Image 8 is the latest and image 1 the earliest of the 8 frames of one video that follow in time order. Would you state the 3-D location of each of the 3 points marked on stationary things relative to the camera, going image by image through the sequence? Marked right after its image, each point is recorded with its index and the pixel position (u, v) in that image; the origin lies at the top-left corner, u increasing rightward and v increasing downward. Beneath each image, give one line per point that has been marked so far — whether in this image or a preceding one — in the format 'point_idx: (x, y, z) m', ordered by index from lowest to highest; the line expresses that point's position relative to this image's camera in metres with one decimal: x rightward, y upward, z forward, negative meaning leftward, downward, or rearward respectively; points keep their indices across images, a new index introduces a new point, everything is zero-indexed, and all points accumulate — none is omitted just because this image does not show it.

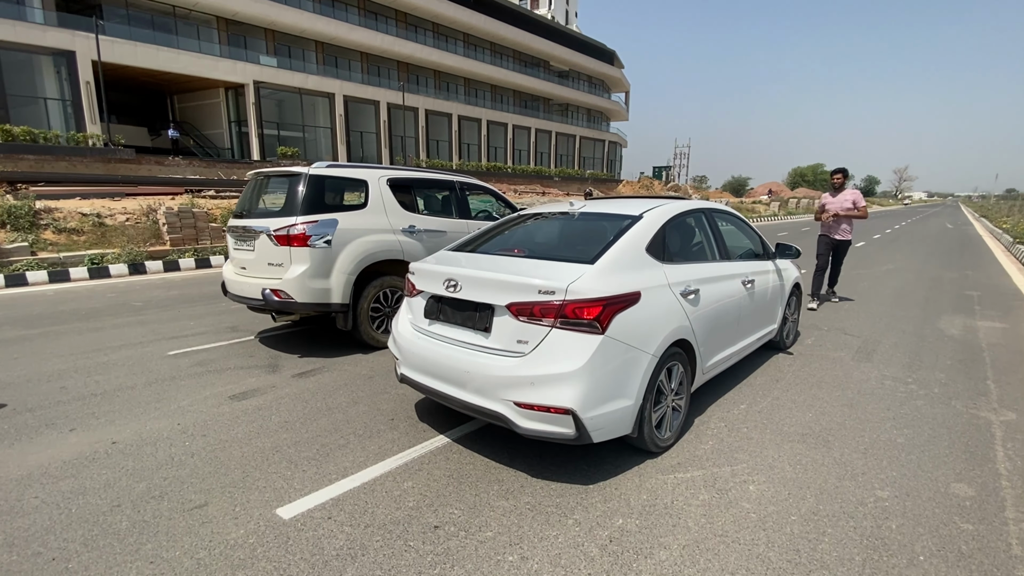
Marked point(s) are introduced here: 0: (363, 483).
0: (-0.9, -1.2, +2.9) m
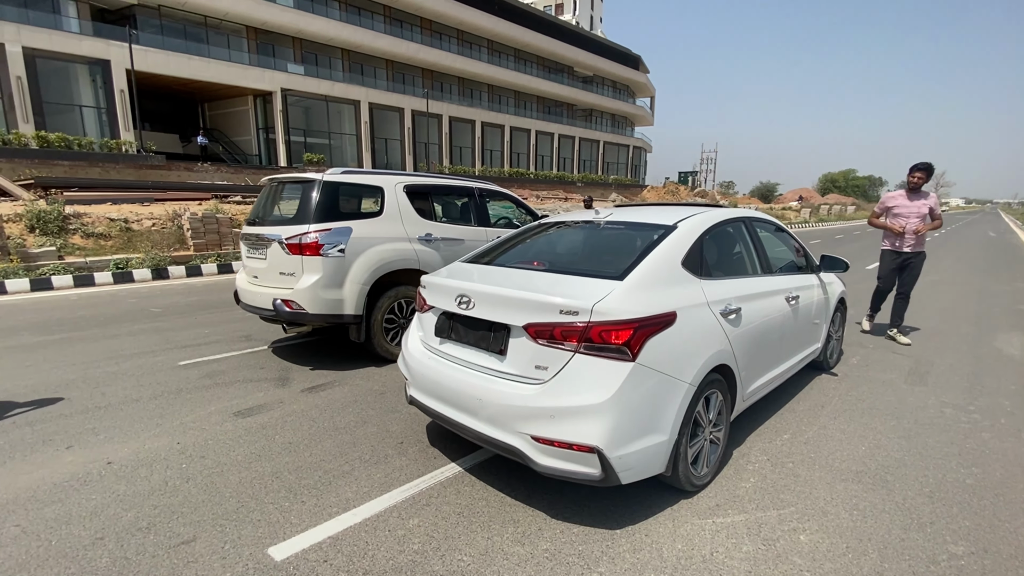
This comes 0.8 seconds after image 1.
0: (-0.8, -1.3, +2.6) m
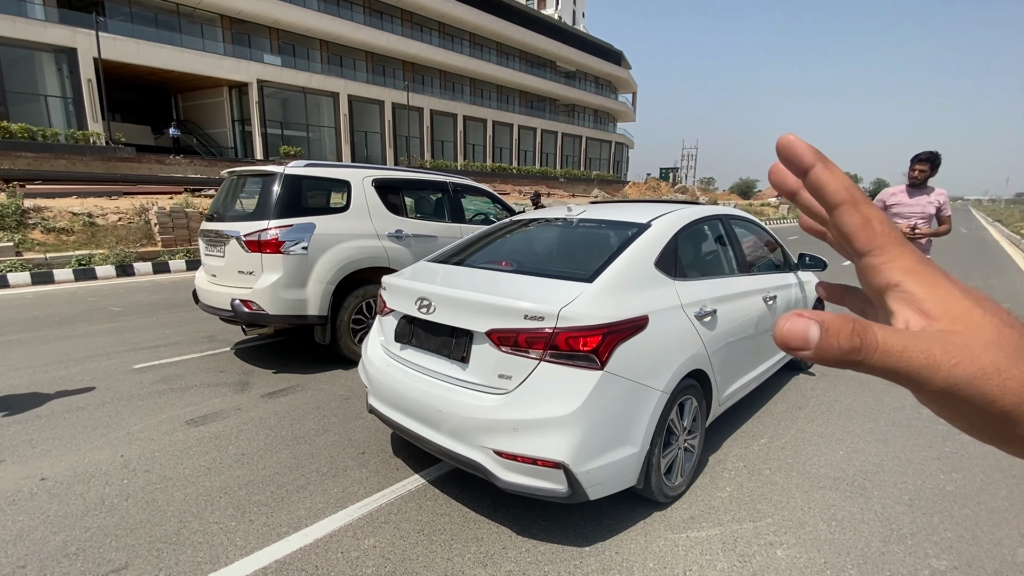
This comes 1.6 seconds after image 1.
0: (-1.0, -1.3, +2.5) m
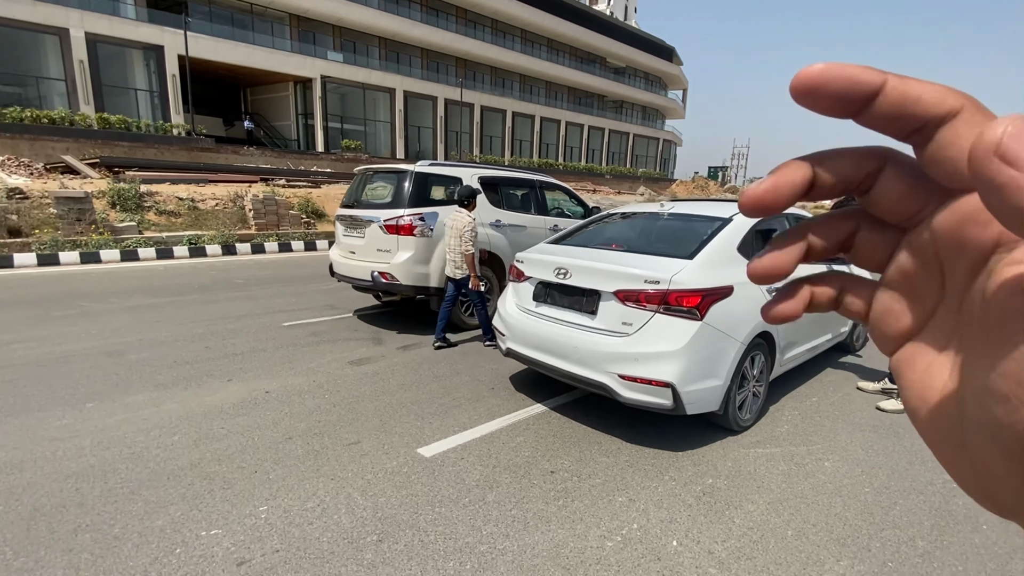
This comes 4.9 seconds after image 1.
0: (-0.2, -1.0, +3.4) m
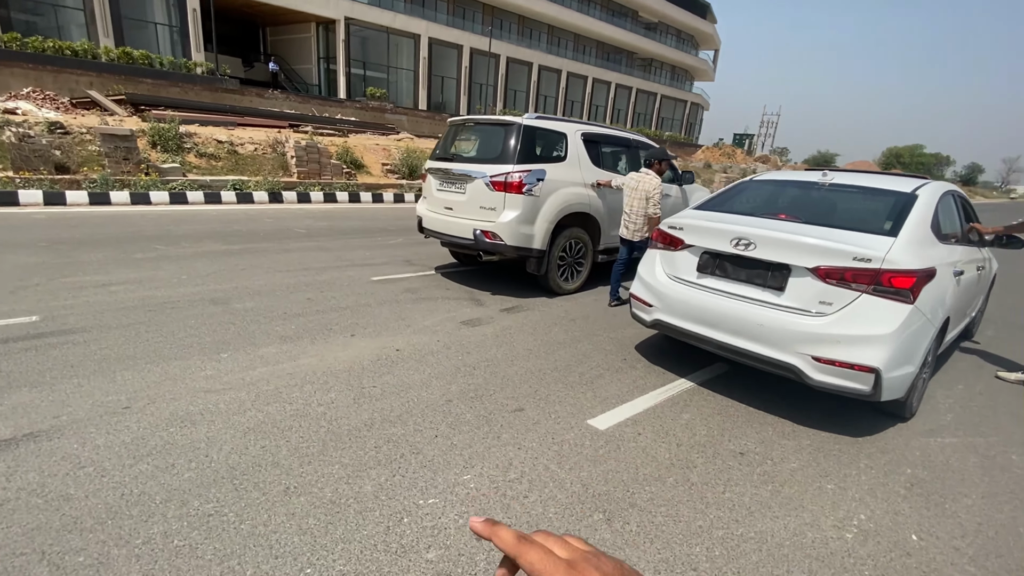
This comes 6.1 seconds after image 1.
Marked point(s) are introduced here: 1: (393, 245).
0: (+0.9, -0.8, +3.3) m
1: (-2.0, +0.7, +8.0) m
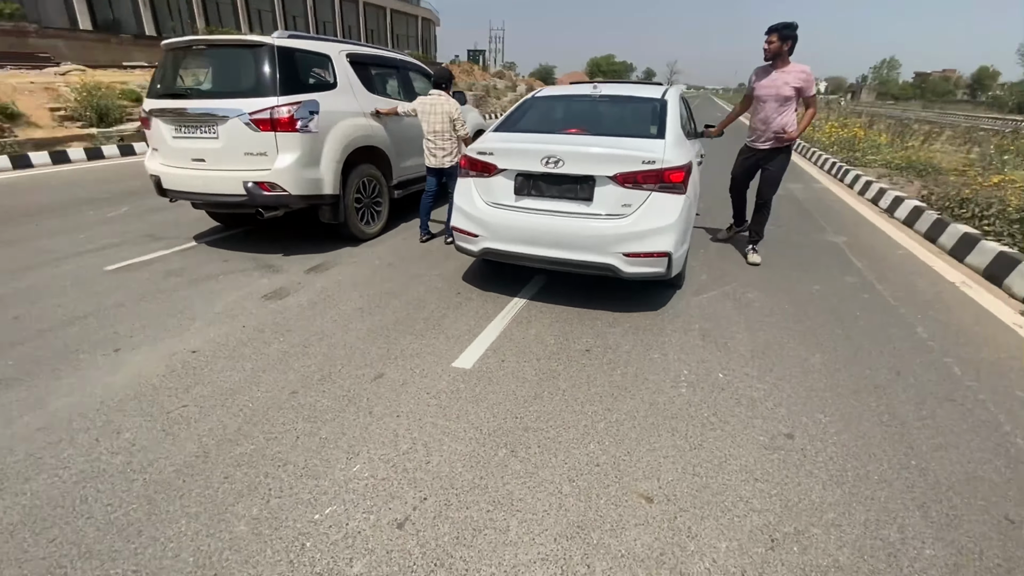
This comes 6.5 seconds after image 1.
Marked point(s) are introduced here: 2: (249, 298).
0: (-0.1, -0.3, +3.4) m
1: (-5.0, +0.9, +6.1) m
2: (-2.2, -0.1, +4.0) m
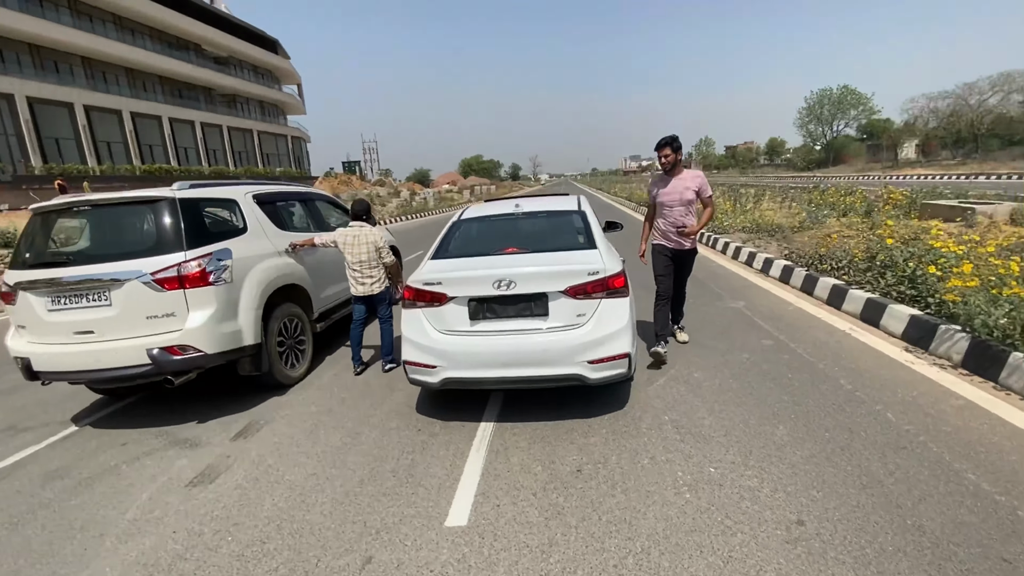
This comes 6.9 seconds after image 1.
0: (-0.2, -1.2, +3.2) m
1: (-5.6, -1.3, +5.0) m
2: (-2.4, -1.4, +3.4) m
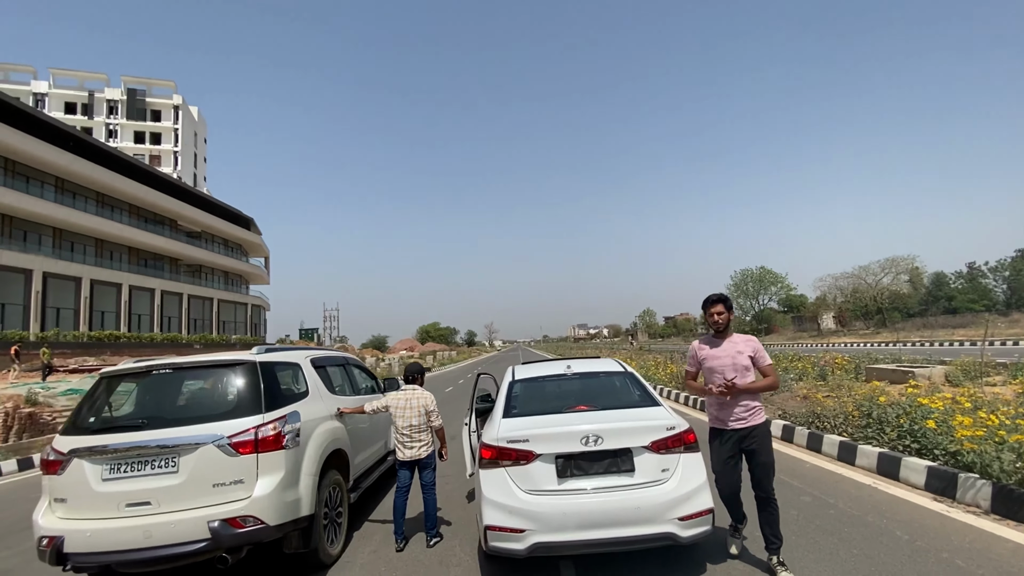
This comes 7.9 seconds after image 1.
0: (+0.6, -2.3, +3.0) m
1: (-5.0, -2.8, +4.1) m
2: (-1.6, -2.4, +2.9) m
